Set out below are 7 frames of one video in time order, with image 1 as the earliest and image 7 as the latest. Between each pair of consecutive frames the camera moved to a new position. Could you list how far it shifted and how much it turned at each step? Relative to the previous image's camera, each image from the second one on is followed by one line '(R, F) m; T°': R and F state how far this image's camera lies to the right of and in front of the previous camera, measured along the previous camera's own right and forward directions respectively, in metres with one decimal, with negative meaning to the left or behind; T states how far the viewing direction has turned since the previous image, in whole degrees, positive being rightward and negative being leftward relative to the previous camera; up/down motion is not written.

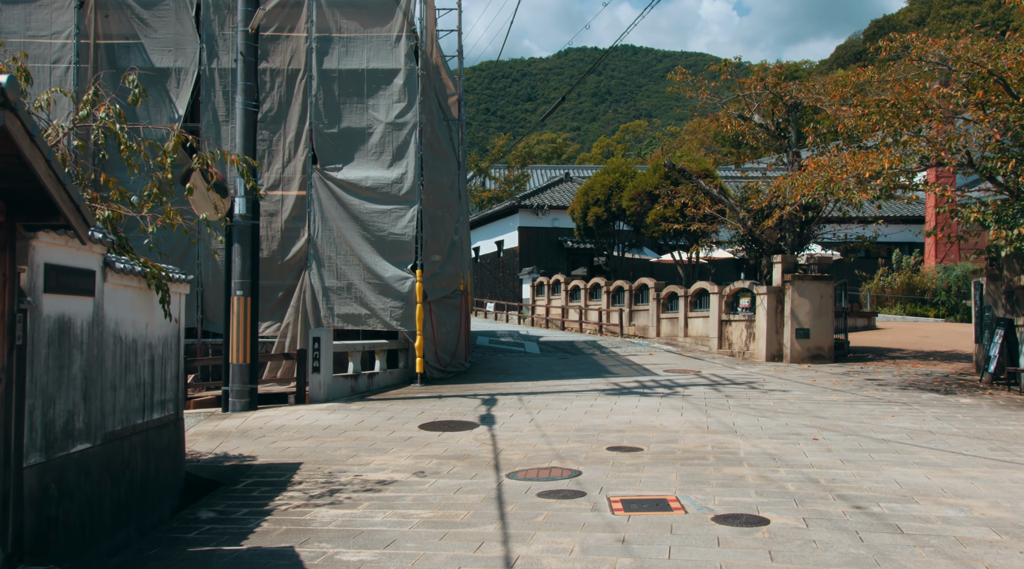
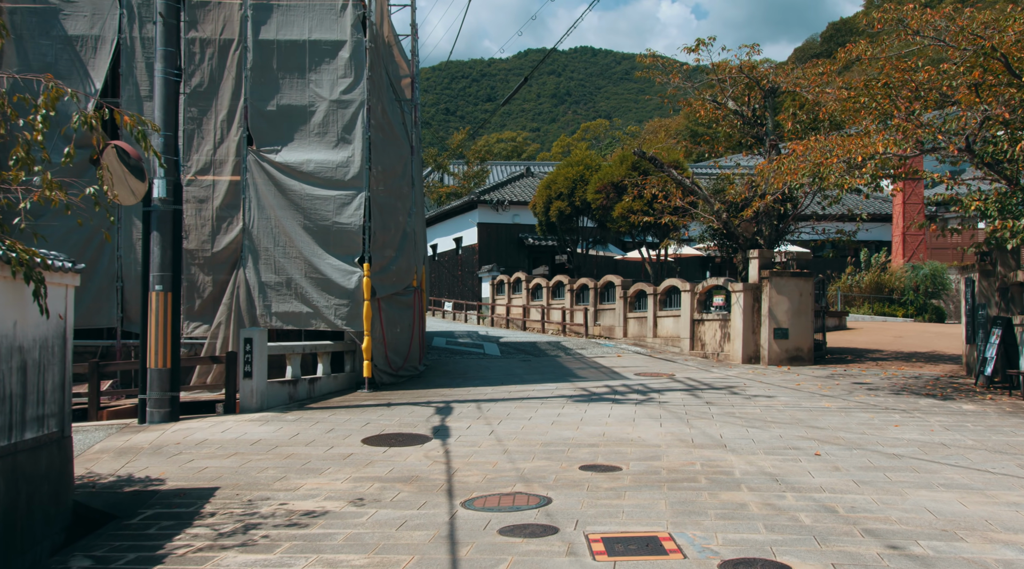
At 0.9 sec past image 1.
(0.0, +1.5) m; +3°
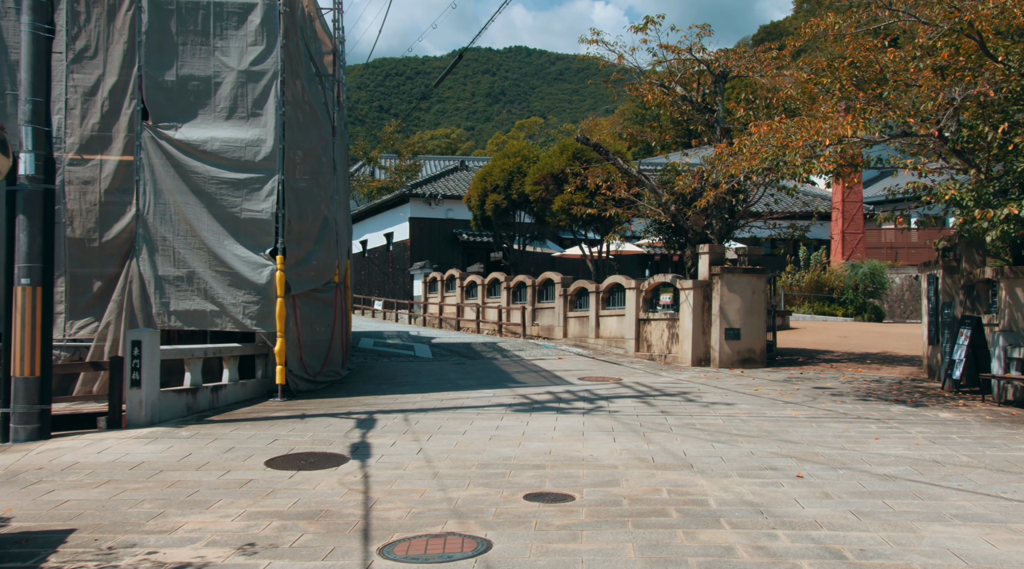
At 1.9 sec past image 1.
(0.0, +1.5) m; +4°
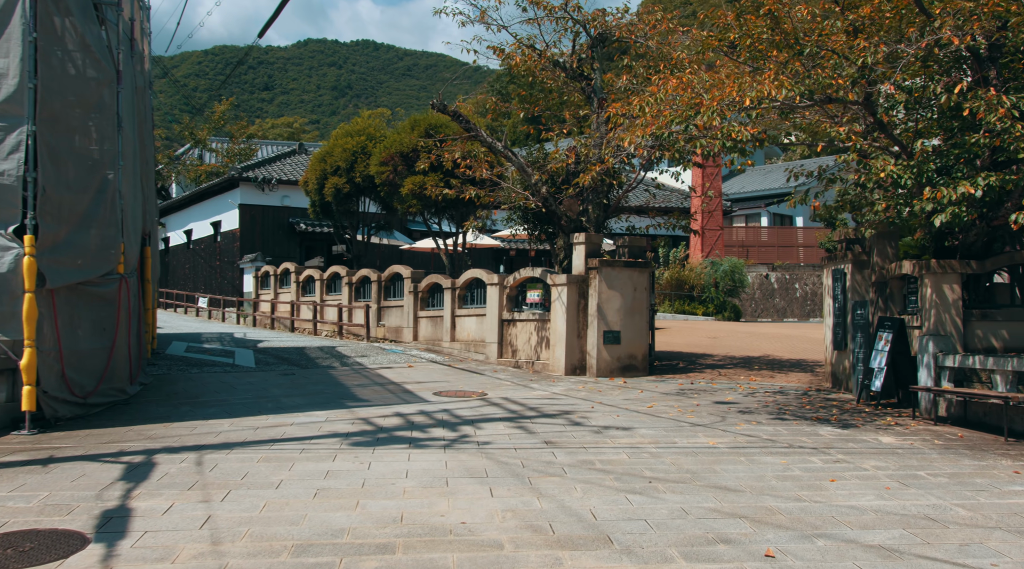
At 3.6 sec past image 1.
(+0.1, +2.8) m; +10°
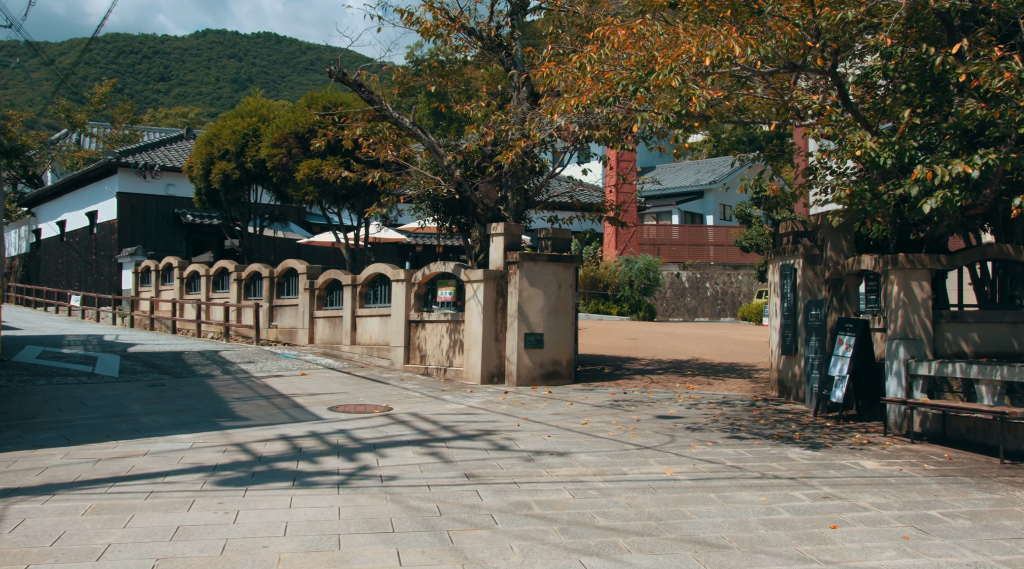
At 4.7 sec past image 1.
(-0.1, +1.8) m; +6°
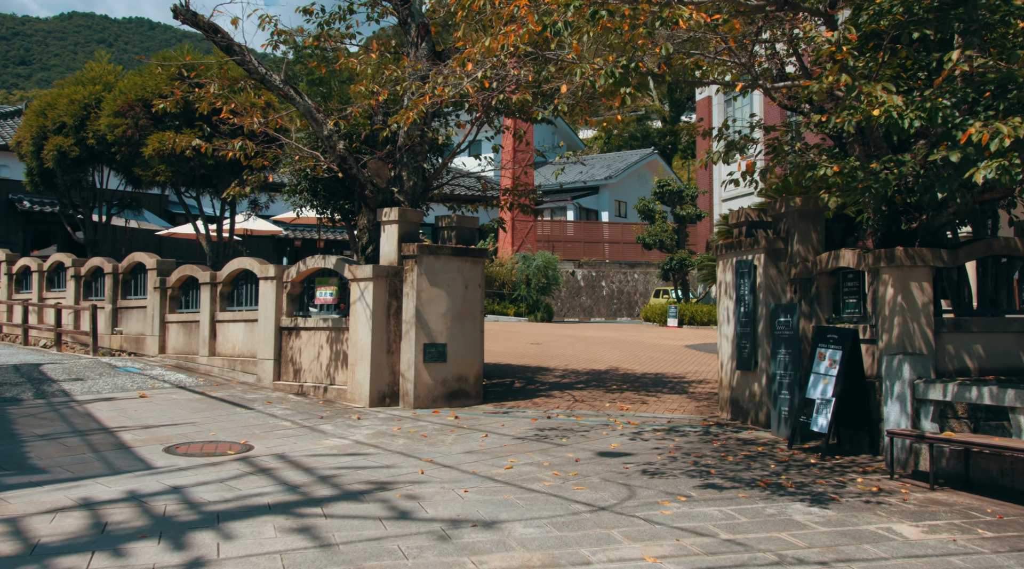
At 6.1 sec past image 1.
(-0.1, +2.4) m; +8°
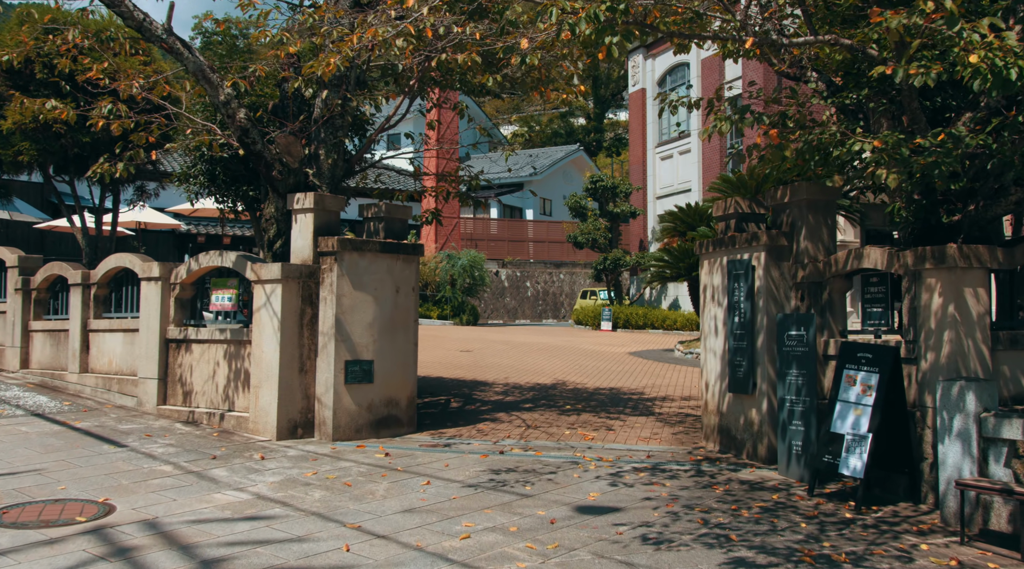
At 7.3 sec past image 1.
(-0.3, +1.9) m; +6°
